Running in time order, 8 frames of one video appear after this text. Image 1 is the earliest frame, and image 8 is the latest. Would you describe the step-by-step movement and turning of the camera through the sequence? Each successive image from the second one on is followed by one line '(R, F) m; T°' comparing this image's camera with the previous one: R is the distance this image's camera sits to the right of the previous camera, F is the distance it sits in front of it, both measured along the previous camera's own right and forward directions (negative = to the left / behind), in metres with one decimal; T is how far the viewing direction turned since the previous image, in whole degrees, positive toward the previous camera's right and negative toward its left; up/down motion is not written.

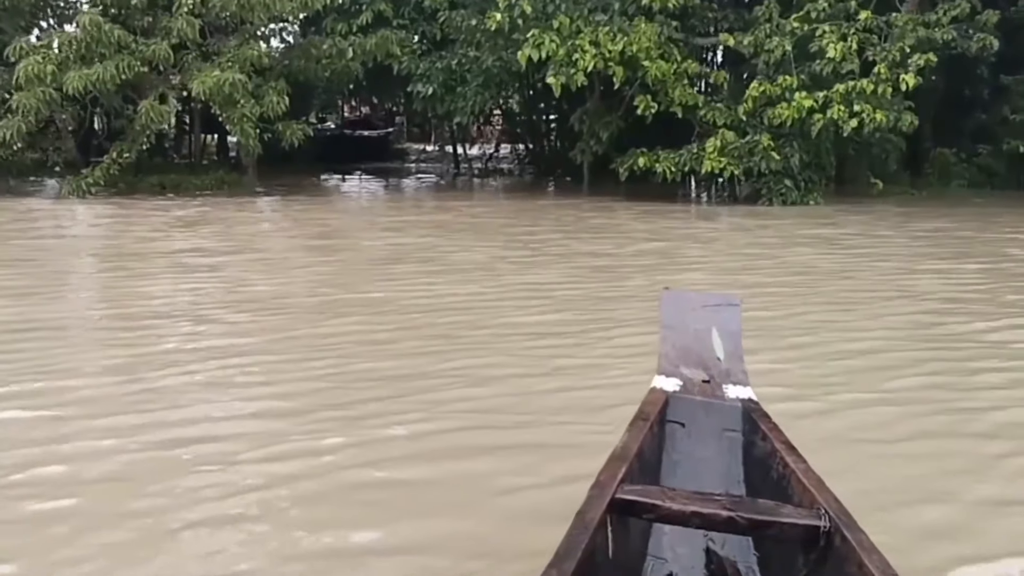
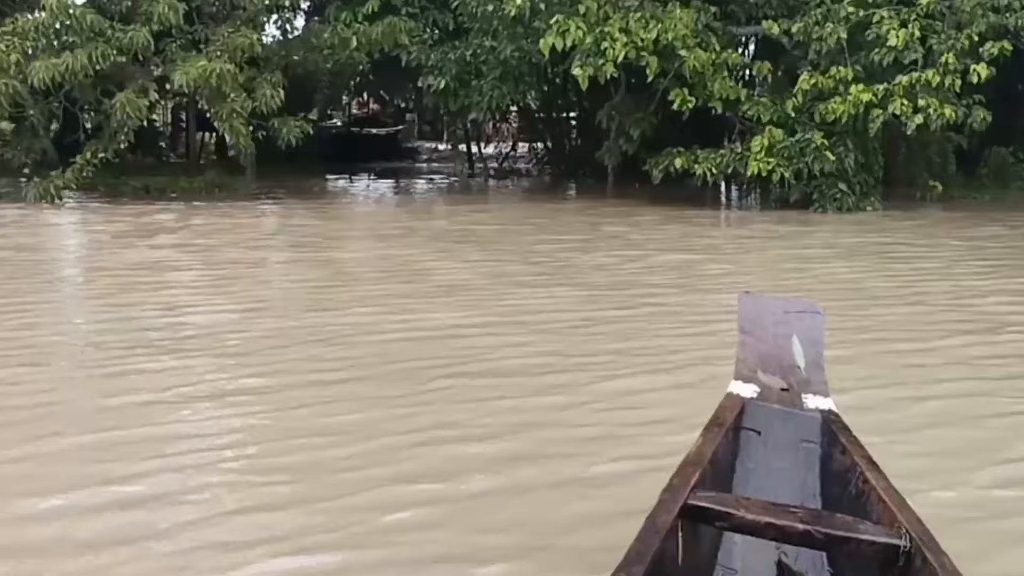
(-0.1, +1.1) m; -1°
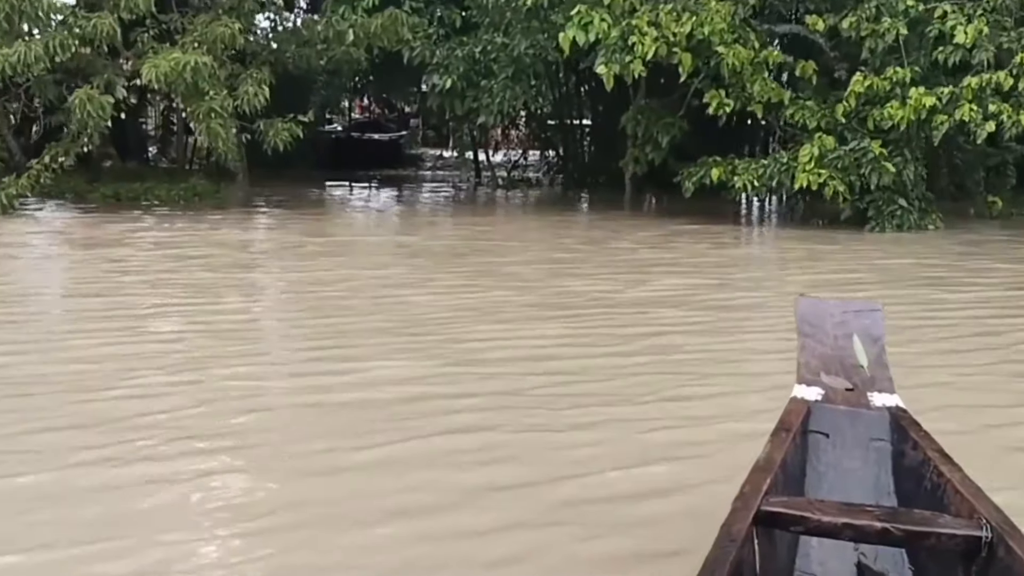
(-0.1, +1.1) m; 0°
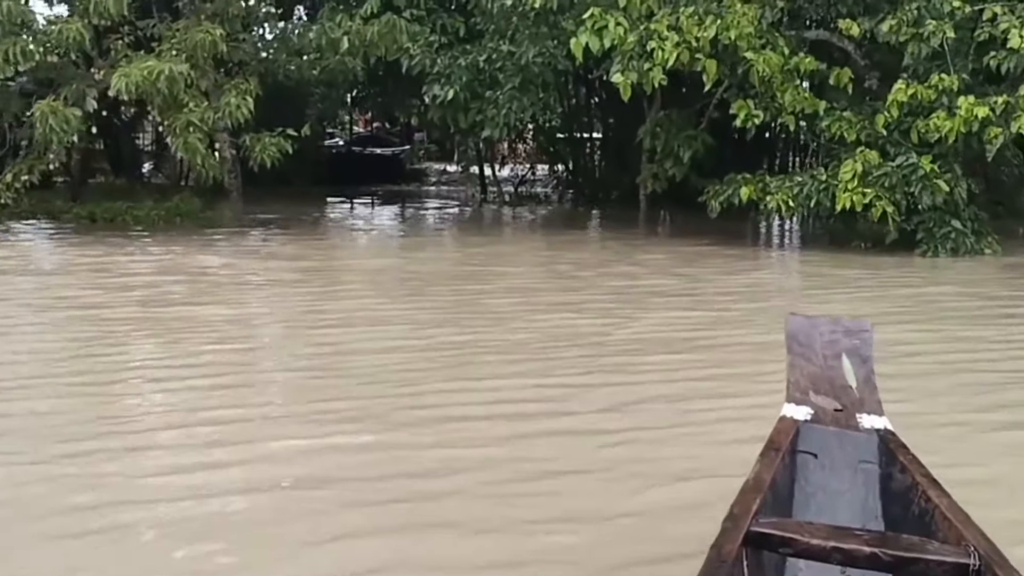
(0.0, +0.8) m; 0°
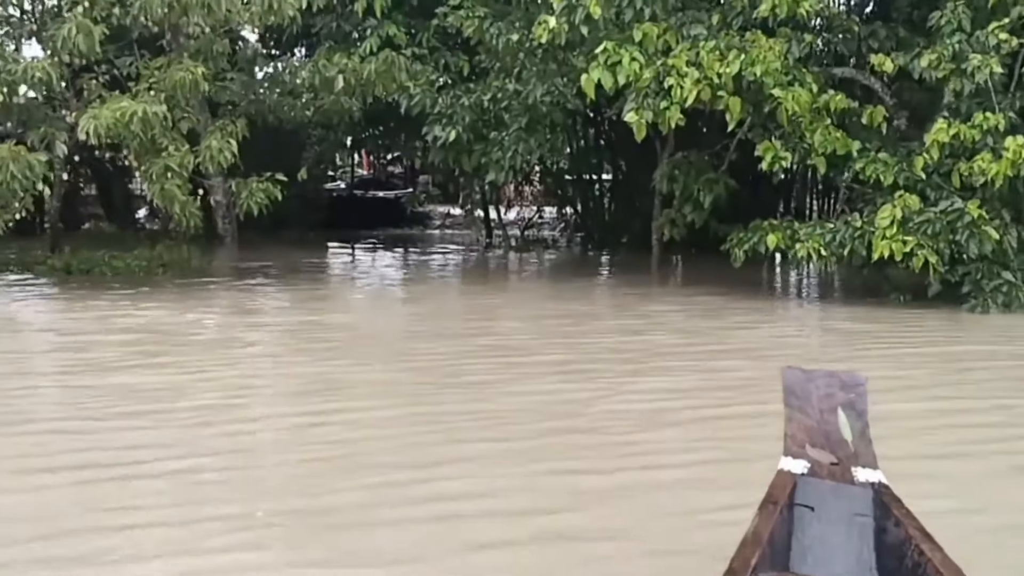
(0.0, +0.7) m; 0°
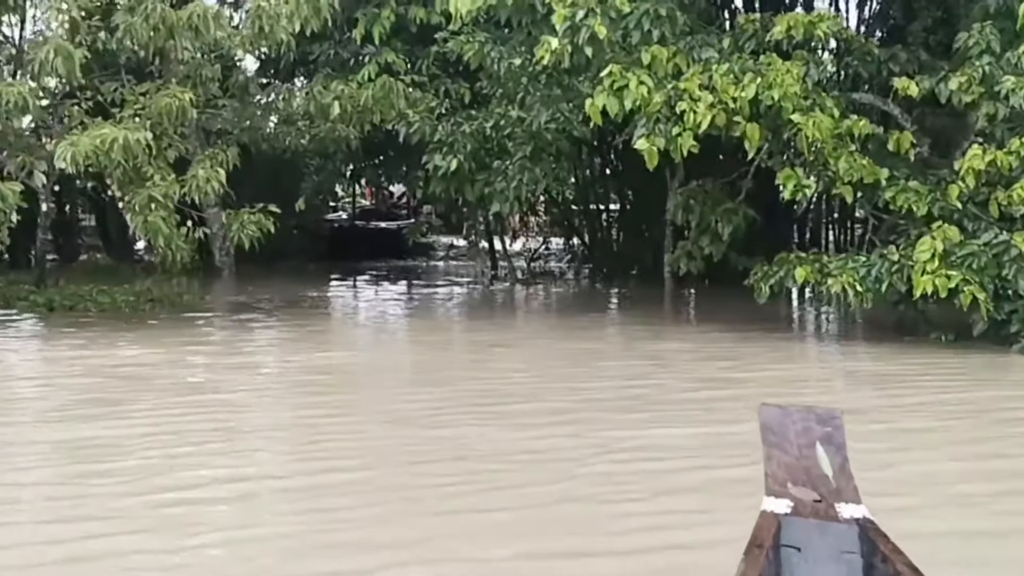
(0.0, +0.4) m; 0°
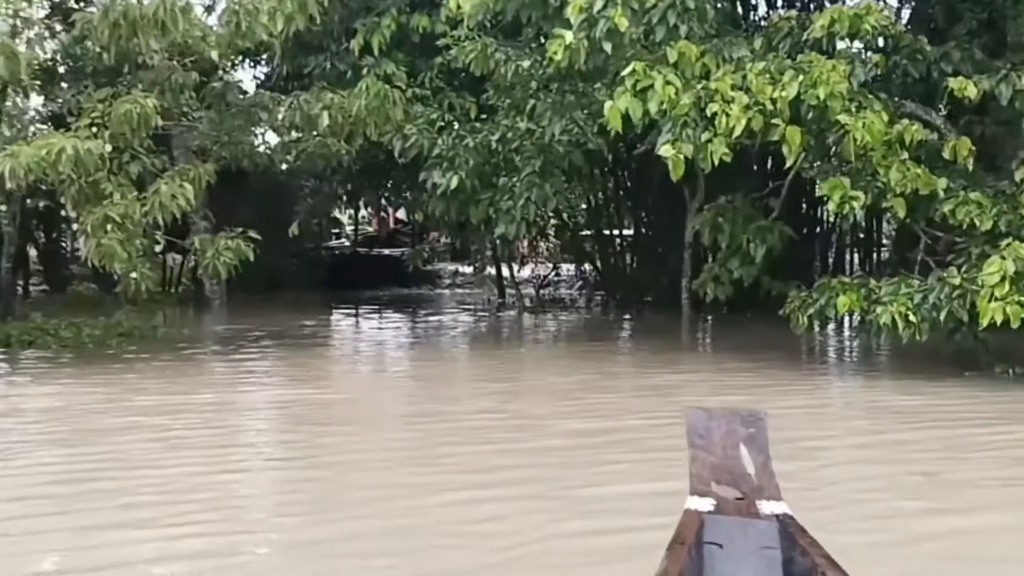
(0.0, +0.8) m; 0°
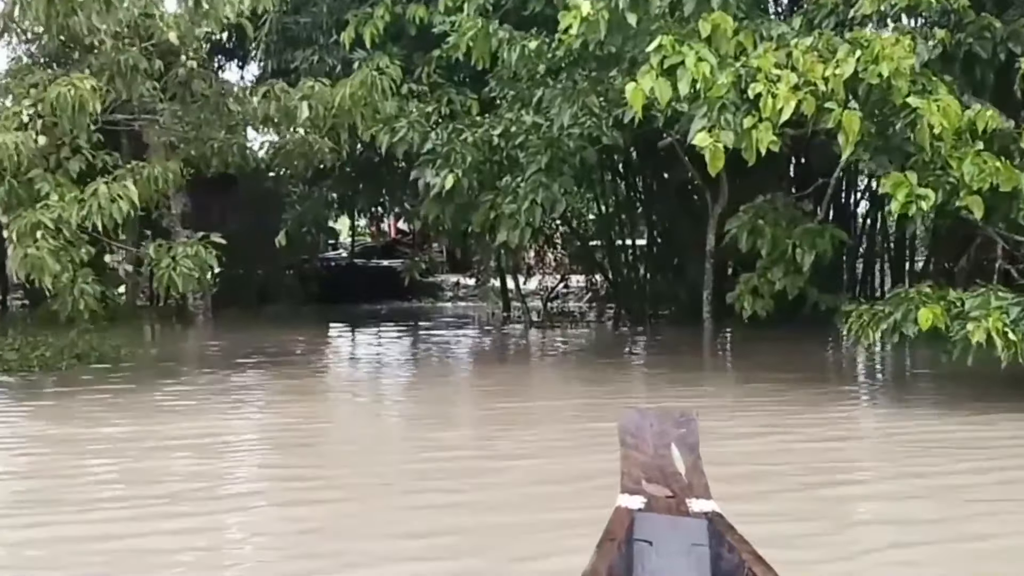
(0.0, +0.9) m; 0°
